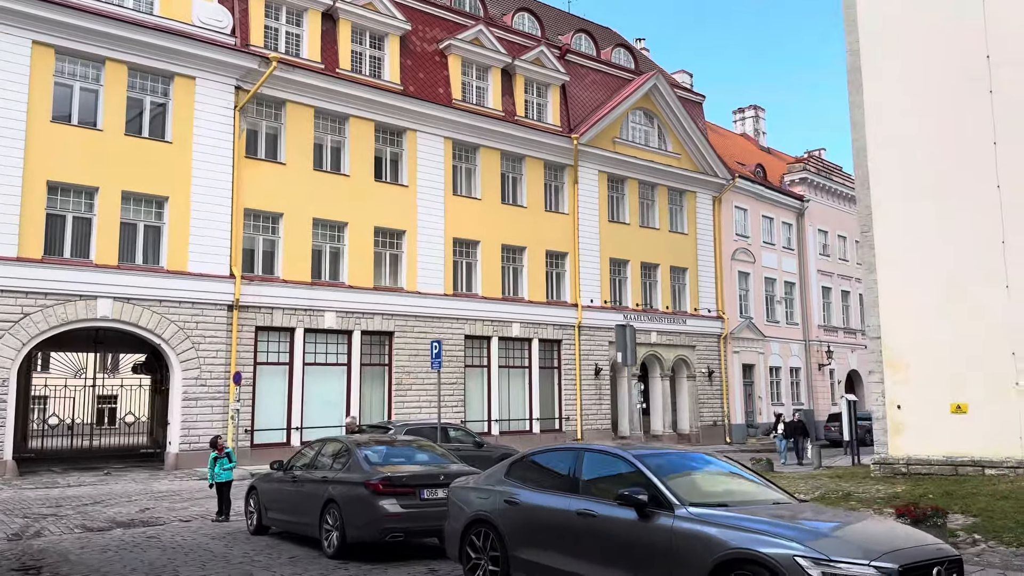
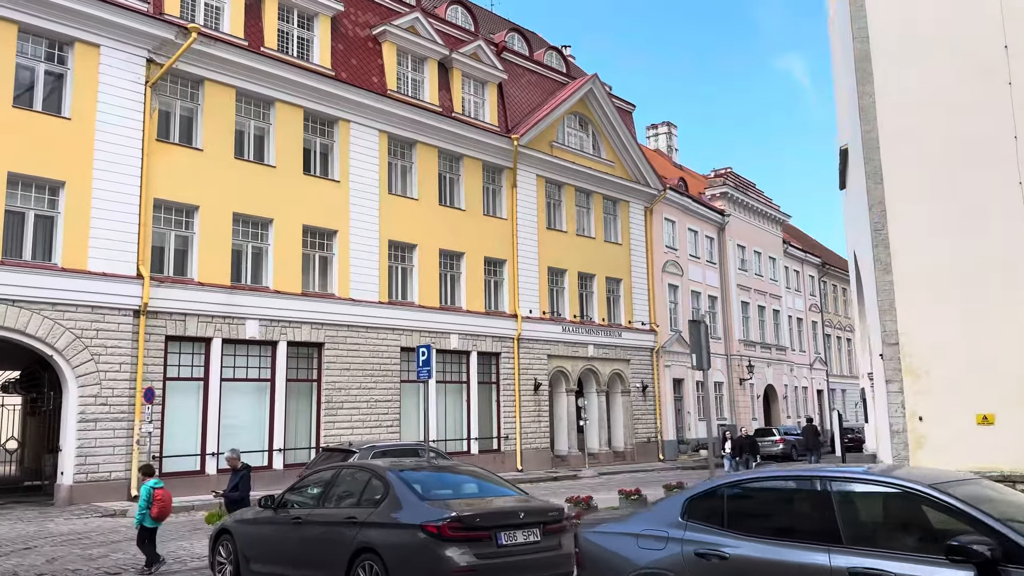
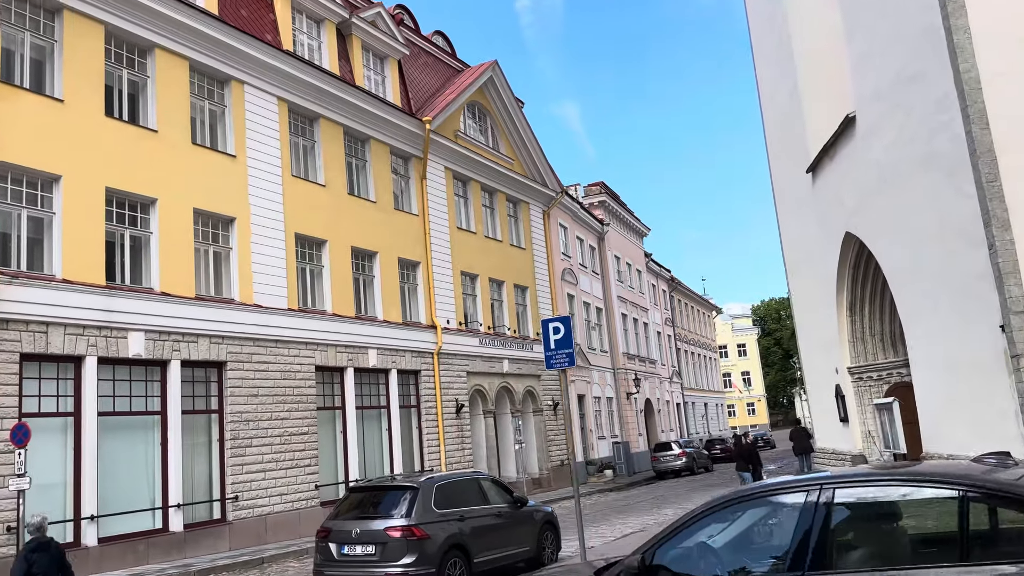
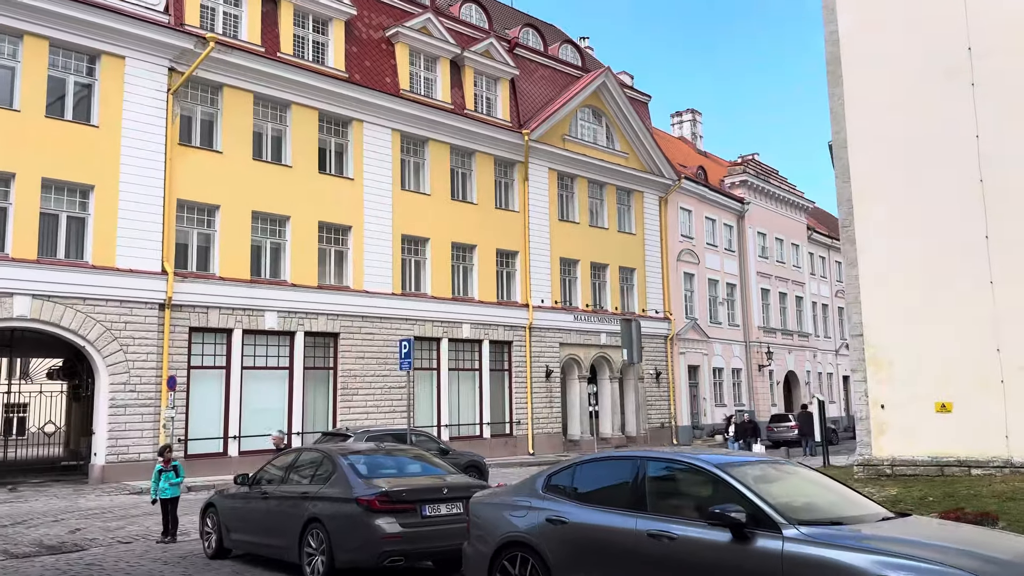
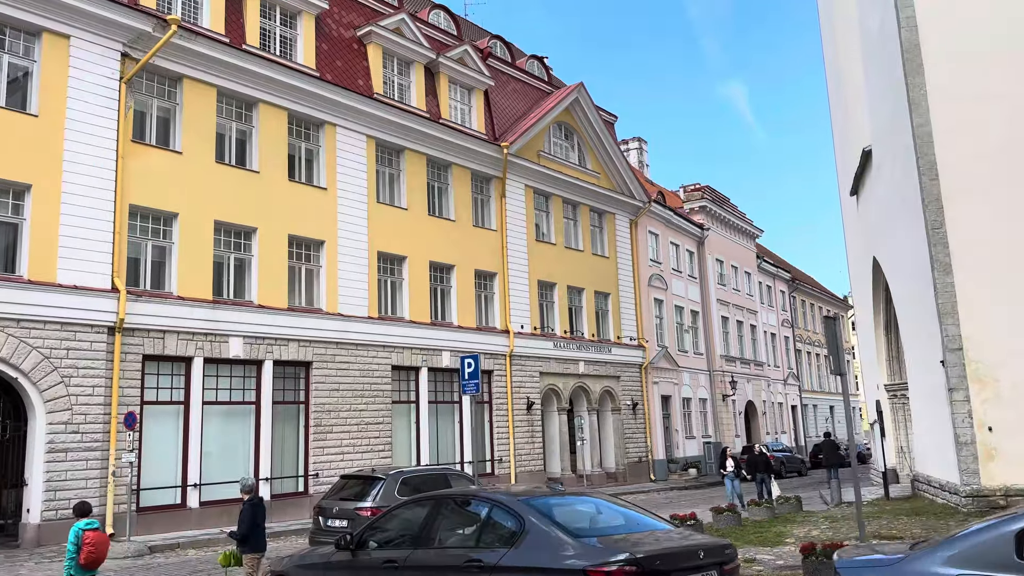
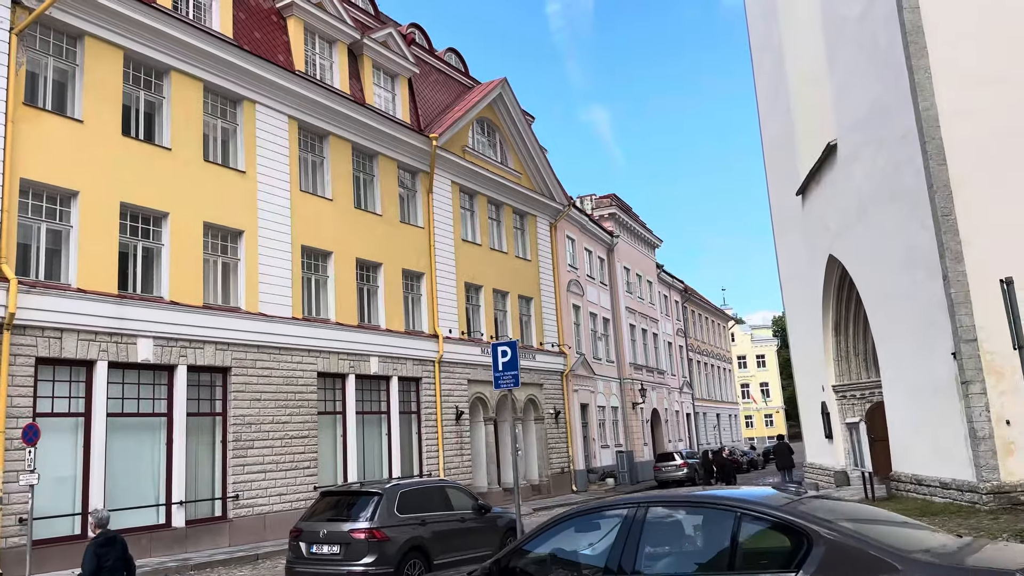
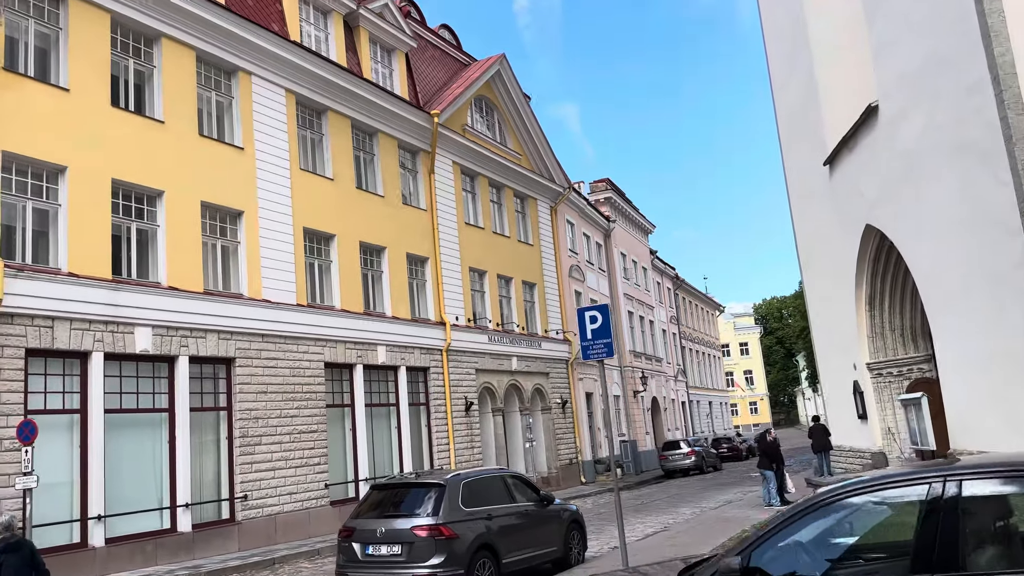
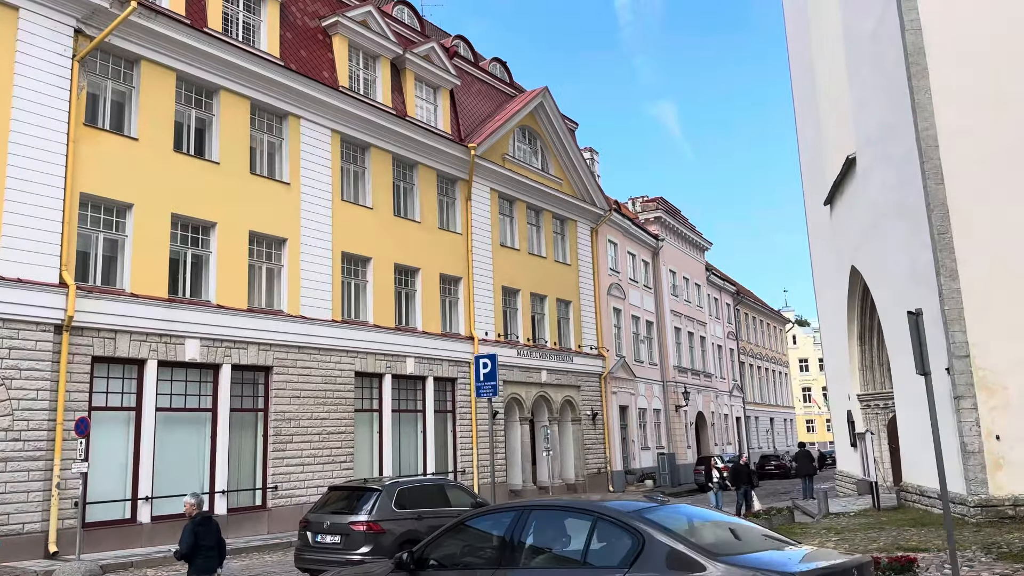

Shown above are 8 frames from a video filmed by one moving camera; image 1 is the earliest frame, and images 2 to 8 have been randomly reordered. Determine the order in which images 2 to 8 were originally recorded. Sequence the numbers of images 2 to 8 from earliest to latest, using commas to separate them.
4, 2, 5, 8, 6, 3, 7
